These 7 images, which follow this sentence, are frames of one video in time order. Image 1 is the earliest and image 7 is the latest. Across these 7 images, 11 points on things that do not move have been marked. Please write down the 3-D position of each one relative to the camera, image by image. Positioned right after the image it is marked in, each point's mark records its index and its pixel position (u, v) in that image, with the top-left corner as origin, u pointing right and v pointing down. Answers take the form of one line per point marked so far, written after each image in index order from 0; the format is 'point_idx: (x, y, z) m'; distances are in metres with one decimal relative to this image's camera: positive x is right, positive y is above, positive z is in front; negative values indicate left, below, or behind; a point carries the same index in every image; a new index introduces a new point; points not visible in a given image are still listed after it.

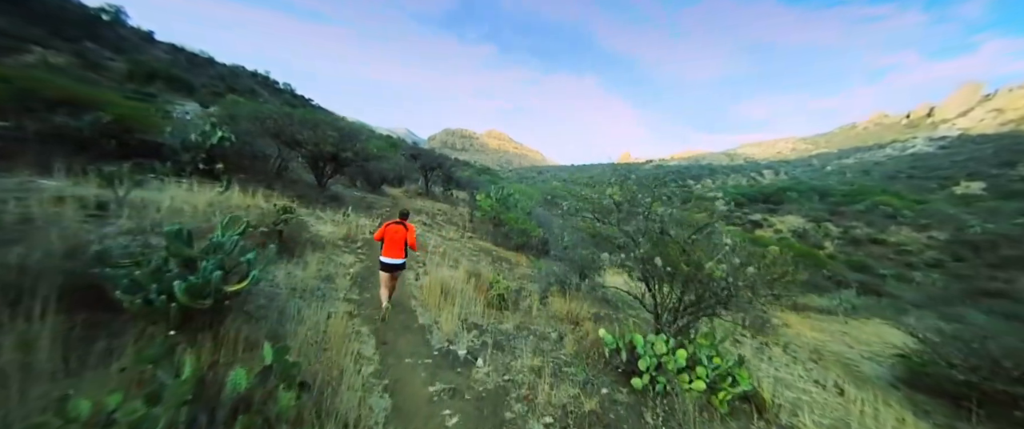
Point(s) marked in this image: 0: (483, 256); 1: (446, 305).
0: (-0.8, -1.2, +8.8) m
1: (-1.0, -1.3, +4.9) m
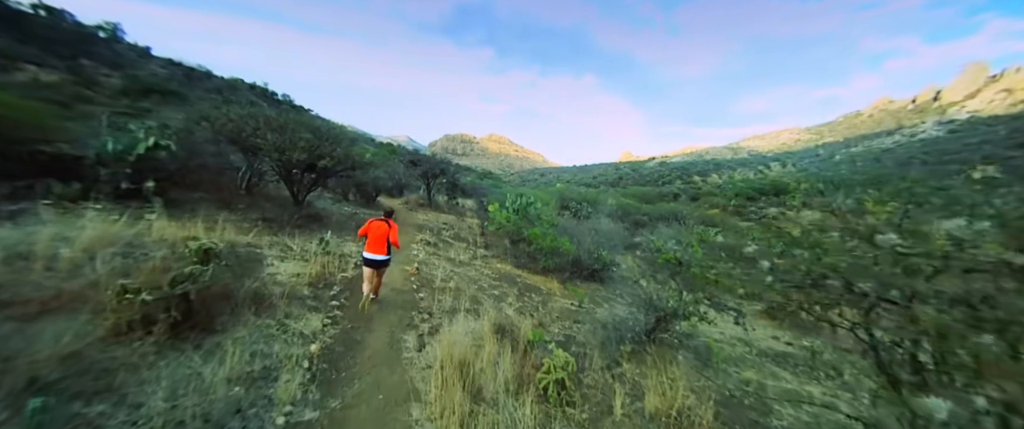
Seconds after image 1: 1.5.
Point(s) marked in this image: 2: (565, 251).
0: (-0.1, -1.5, +6.7) m
1: (-0.3, -1.7, +2.8) m
2: (+1.4, -0.9, +8.5) m
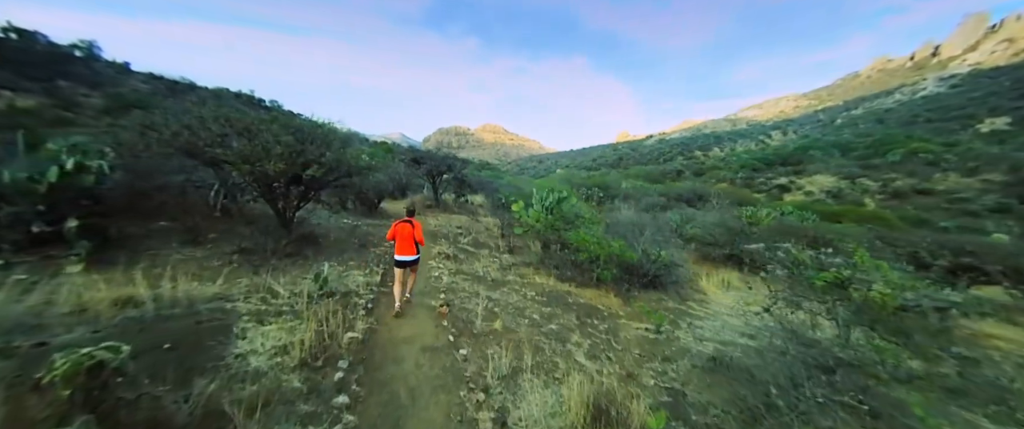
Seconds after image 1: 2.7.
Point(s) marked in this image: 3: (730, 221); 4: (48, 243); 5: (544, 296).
0: (+0.8, -1.7, +5.2) m
1: (+0.6, -2.0, +1.2) m
2: (+2.3, -0.8, +7.0) m
3: (+8.1, -0.2, +12.1) m
4: (-6.0, -0.3, +4.2) m
5: (+0.6, -1.5, +6.0) m
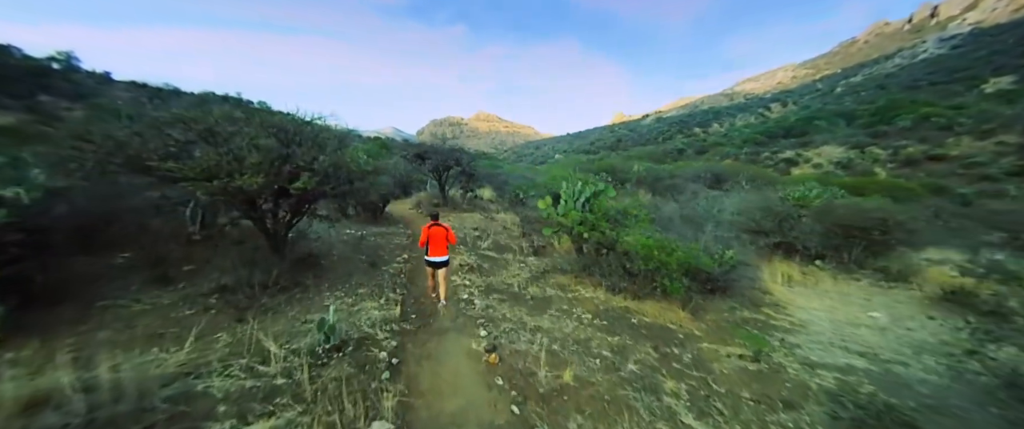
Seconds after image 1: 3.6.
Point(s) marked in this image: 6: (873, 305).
0: (+1.6, -1.7, +4.1) m
1: (+1.4, -2.2, +0.2) m
2: (+3.0, -0.7, +5.8) m
3: (+8.8, +0.4, +10.9) m
4: (-5.3, -0.8, +3.1) m
5: (+1.3, -1.5, +4.8) m
6: (+7.4, -1.9, +6.7) m
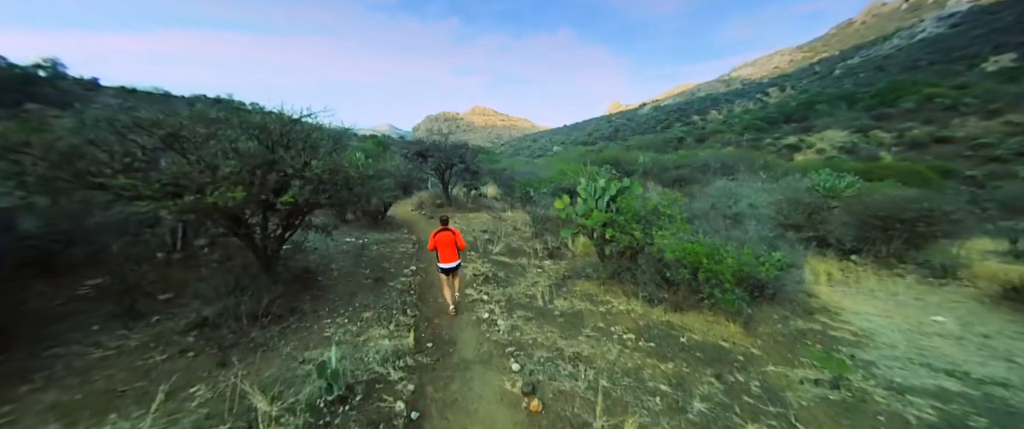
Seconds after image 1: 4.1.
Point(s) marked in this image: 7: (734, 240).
0: (+2.0, -1.8, +3.4) m
1: (+1.9, -2.3, -0.5) m
2: (+3.4, -0.7, +5.2) m
3: (+9.1, +0.7, +10.3) m
4: (-4.9, -1.1, +2.4) m
5: (+1.7, -1.6, +4.2) m
6: (+7.8, -1.7, +6.1) m
7: (+4.4, -0.5, +6.5) m
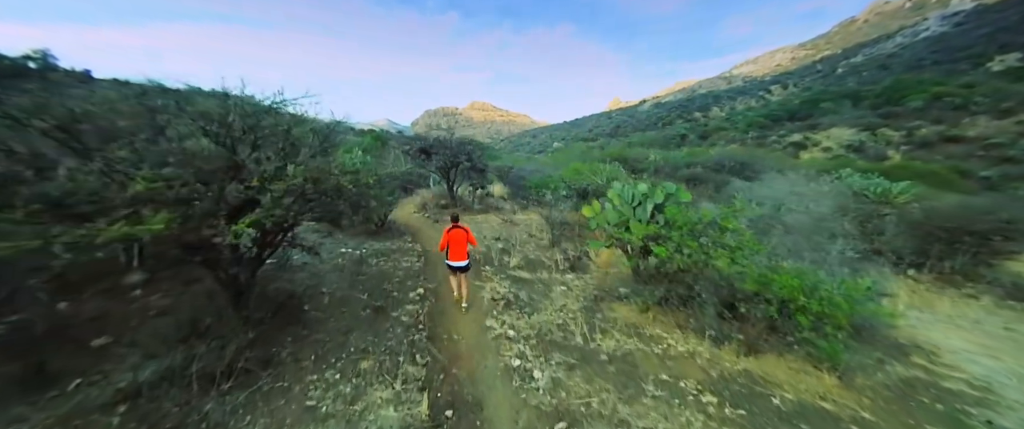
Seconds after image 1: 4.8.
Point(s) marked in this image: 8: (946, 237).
0: (+2.4, -2.0, +2.5) m
1: (+2.3, -2.6, -1.4) m
2: (+3.8, -0.9, +4.2) m
3: (+9.5, +0.5, +9.3) m
4: (-4.5, -1.3, +1.4) m
5: (+2.2, -1.8, +3.2) m
6: (+8.2, -2.0, +5.1) m
7: (+4.9, -0.7, +5.6) m
8: (+9.8, -0.5, +7.4) m
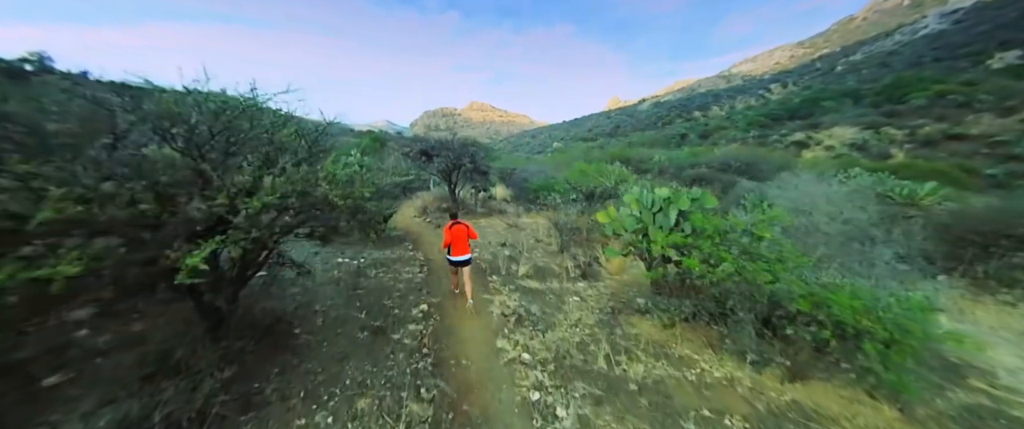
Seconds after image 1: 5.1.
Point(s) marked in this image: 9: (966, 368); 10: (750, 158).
0: (+2.6, -2.1, +2.0) m
1: (+2.5, -2.7, -1.9) m
2: (+4.0, -1.0, +3.8) m
3: (+9.6, +0.4, +8.9) m
4: (-4.3, -1.5, +0.9) m
5: (+2.3, -1.9, +2.8) m
6: (+8.4, -2.0, +4.7) m
7: (+5.0, -0.8, +5.1) m
8: (+9.9, -0.6, +6.9) m
9: (+5.8, -2.0, +4.2) m
10: (+13.6, +3.1, +18.1) m
